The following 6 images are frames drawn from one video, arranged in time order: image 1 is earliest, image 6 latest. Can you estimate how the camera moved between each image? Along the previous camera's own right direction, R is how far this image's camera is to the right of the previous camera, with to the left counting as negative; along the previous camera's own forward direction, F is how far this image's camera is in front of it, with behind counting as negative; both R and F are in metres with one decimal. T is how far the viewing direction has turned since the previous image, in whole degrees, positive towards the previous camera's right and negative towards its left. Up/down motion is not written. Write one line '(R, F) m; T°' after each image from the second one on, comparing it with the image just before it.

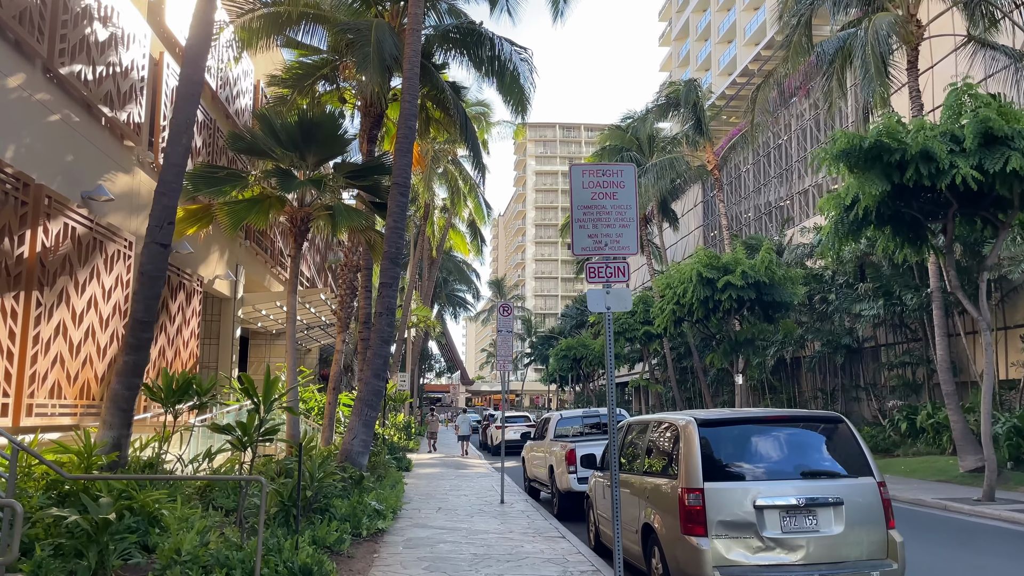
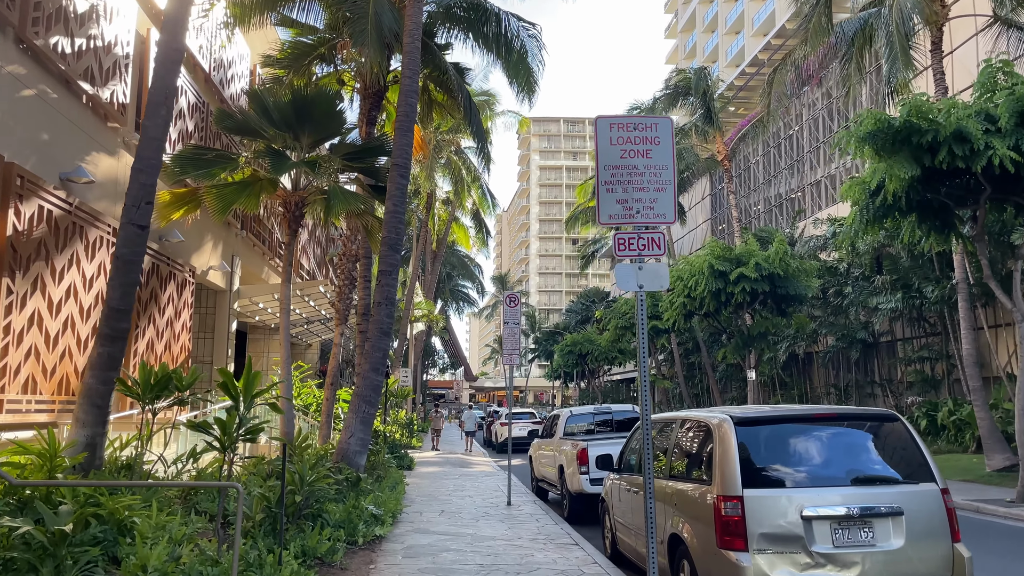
(-0.1, +0.8) m; 0°
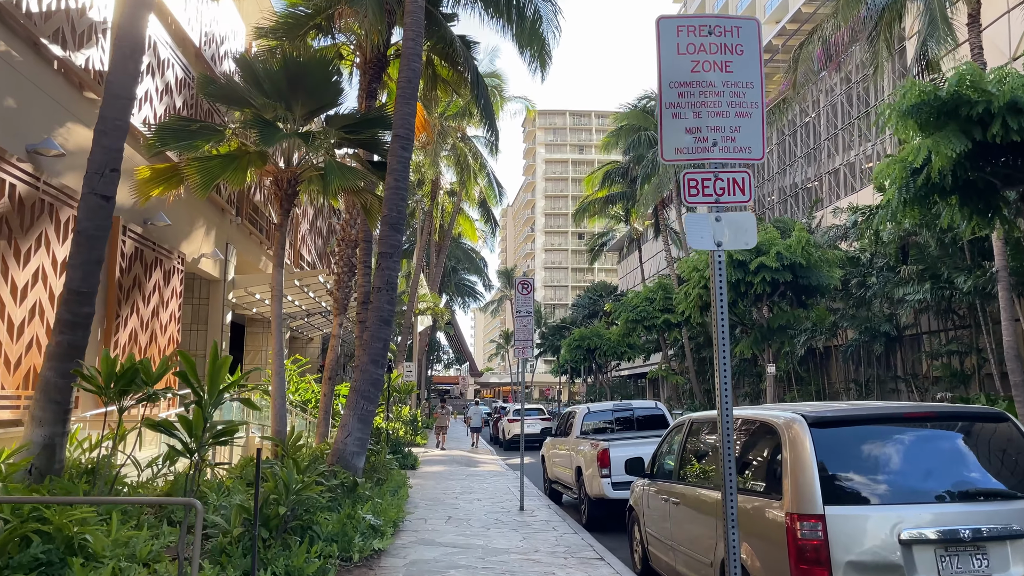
(-0.1, +1.1) m; 0°
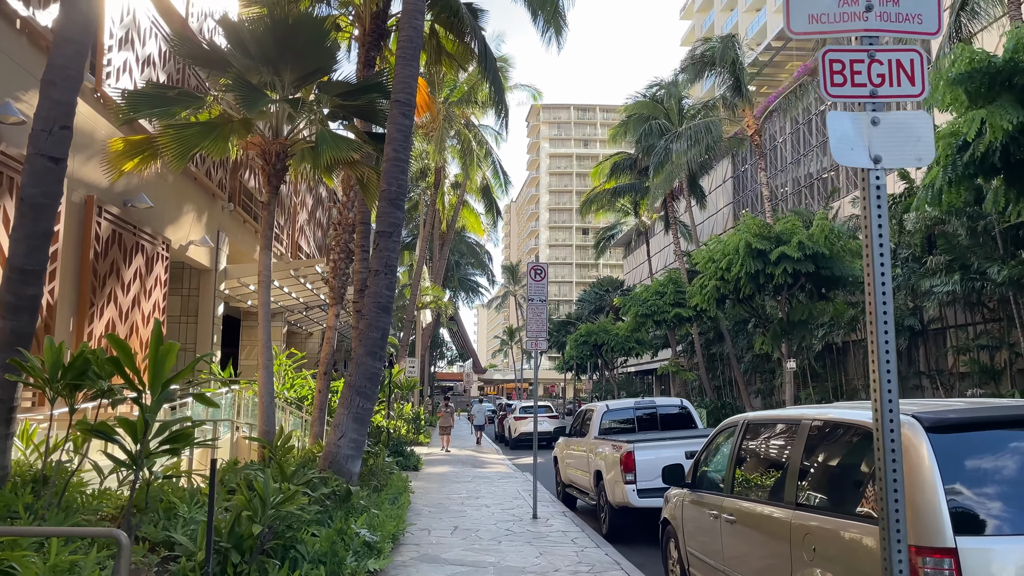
(-0.1, +1.1) m; 0°
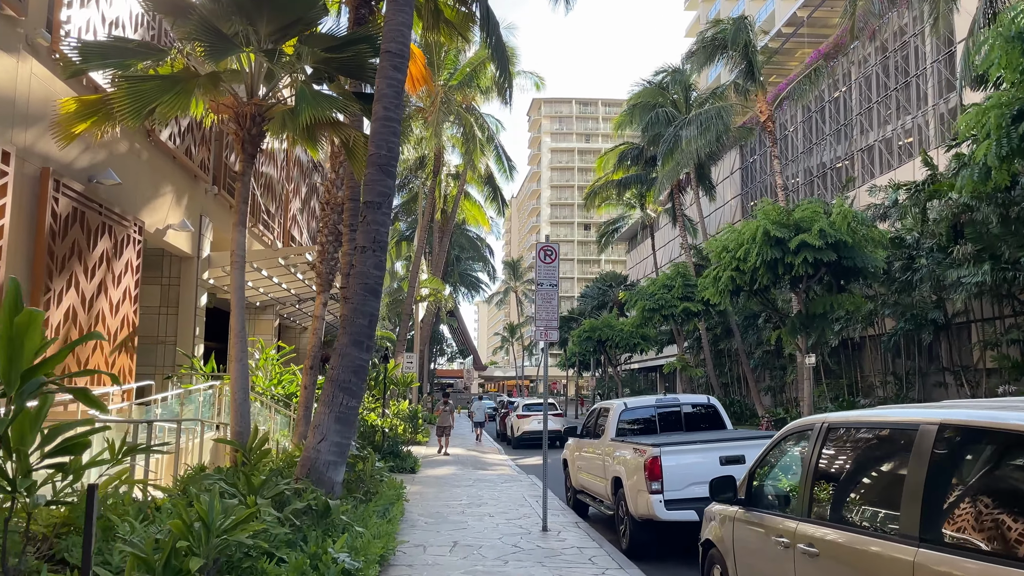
(-0.1, +1.2) m; 0°
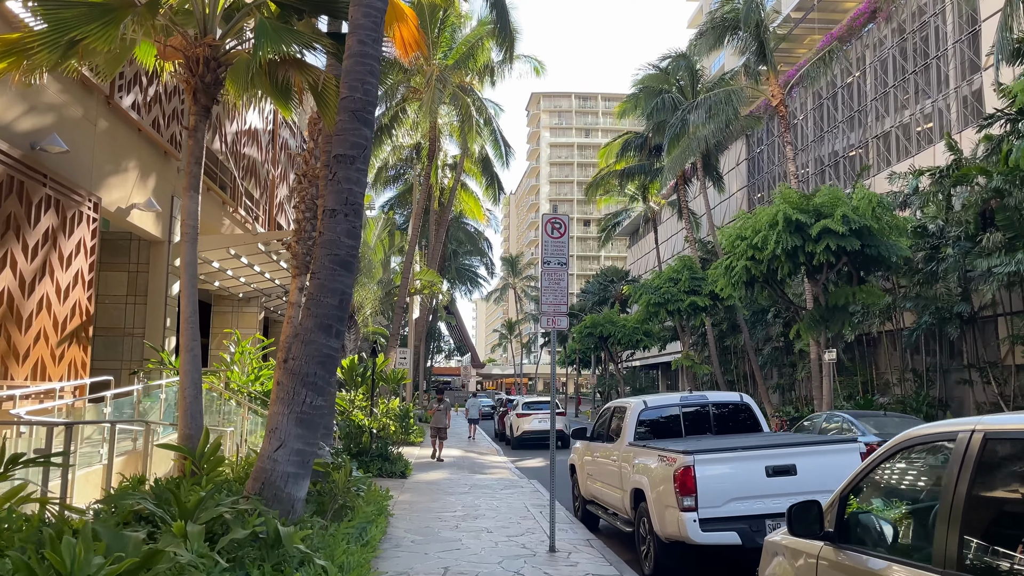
(0.0, +1.4) m; 0°
